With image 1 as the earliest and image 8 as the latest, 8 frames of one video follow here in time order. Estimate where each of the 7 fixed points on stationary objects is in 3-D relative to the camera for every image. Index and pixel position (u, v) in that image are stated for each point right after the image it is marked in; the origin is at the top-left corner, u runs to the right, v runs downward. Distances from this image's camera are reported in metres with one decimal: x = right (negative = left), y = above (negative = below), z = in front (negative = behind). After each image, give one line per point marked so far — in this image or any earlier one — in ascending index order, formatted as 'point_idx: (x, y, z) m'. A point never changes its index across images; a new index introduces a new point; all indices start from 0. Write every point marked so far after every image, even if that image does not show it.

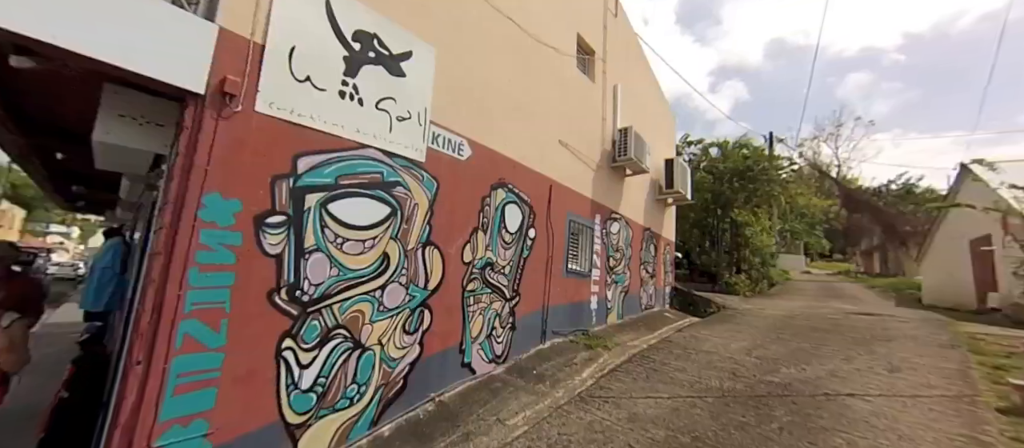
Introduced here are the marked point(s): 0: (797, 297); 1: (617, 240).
0: (+10.8, -2.9, +12.4) m
1: (+2.3, -0.3, +7.3) m
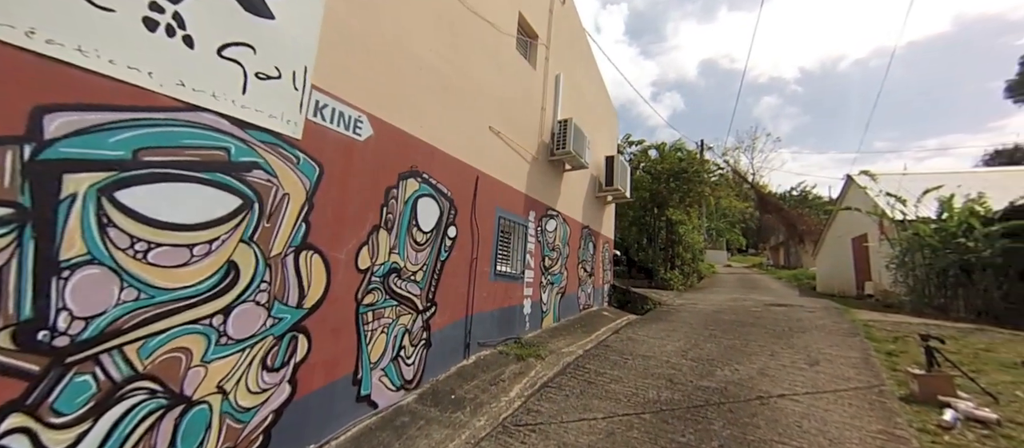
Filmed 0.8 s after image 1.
0: (+8.3, -2.7, +13.3) m
1: (+0.9, -0.3, +6.8) m
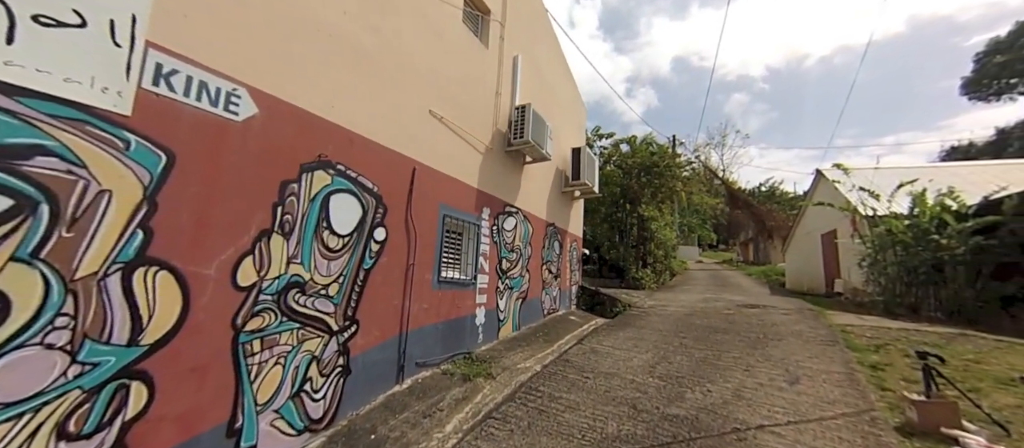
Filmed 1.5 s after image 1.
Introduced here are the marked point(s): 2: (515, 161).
0: (+7.1, -2.6, +13.1) m
1: (0.0, -0.3, +6.2) m
2: (+0.1, +1.2, +6.3) m
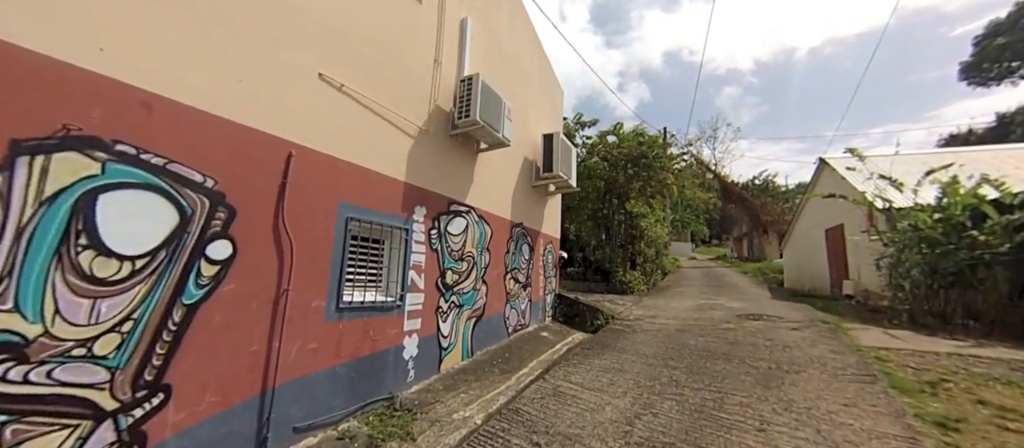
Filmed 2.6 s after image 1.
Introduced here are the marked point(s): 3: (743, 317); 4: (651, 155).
0: (+6.2, -2.4, +12.1) m
1: (-0.7, -0.3, +4.9) m
2: (-0.7, +1.1, +5.1) m
3: (+4.6, -1.8, +6.6) m
4: (+4.8, +2.4, +11.5) m
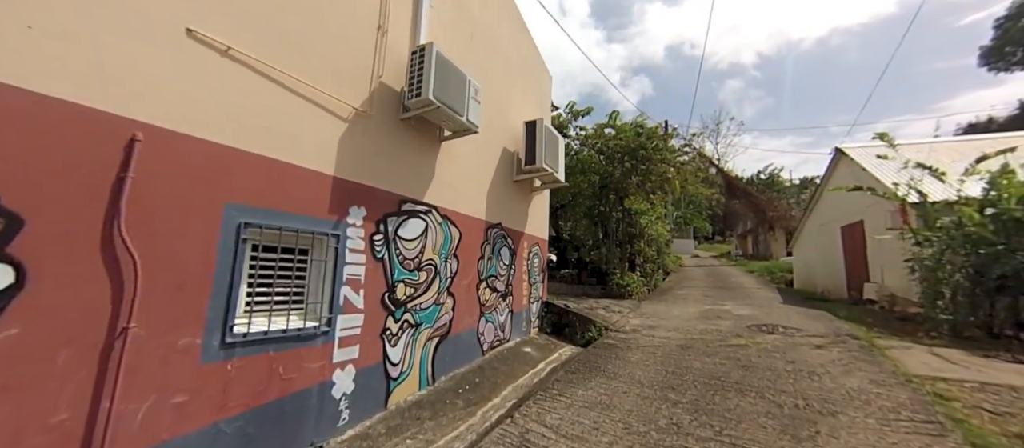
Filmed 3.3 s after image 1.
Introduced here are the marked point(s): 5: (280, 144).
0: (+5.9, -2.4, +11.2) m
1: (-1.1, -0.3, +4.1) m
2: (-1.1, +1.1, +4.2) m
3: (+4.2, -1.8, +5.8) m
4: (+4.4, +2.4, +10.6) m
5: (-2.0, +0.7, +2.8) m
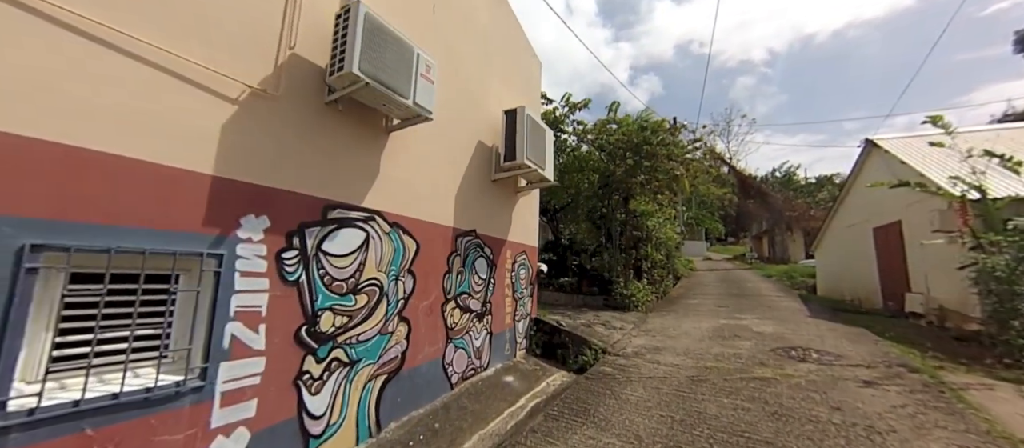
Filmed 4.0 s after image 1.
0: (+5.8, -2.4, +10.1) m
1: (-1.5, -0.4, +3.3) m
2: (-1.5, +1.0, +3.4) m
3: (+3.9, -1.9, +4.8) m
4: (+4.2, +2.3, +9.6) m
5: (-2.4, +0.6, +2.0) m
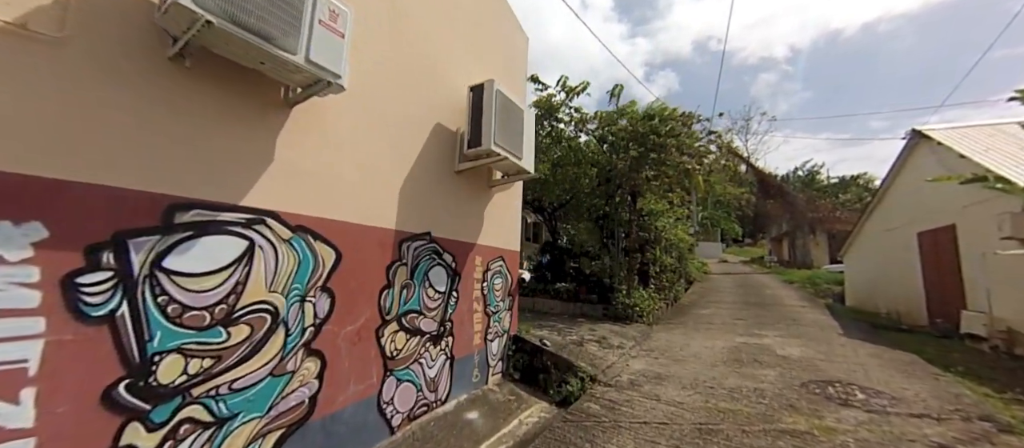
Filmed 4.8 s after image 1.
0: (+5.5, -2.4, +9.0) m
1: (-2.0, -0.5, +2.4) m
2: (-2.0, +1.0, +2.5) m
3: (+3.4, -1.9, +3.7) m
4: (+3.9, +2.4, +8.5) m
5: (-3.0, +0.5, +1.1) m
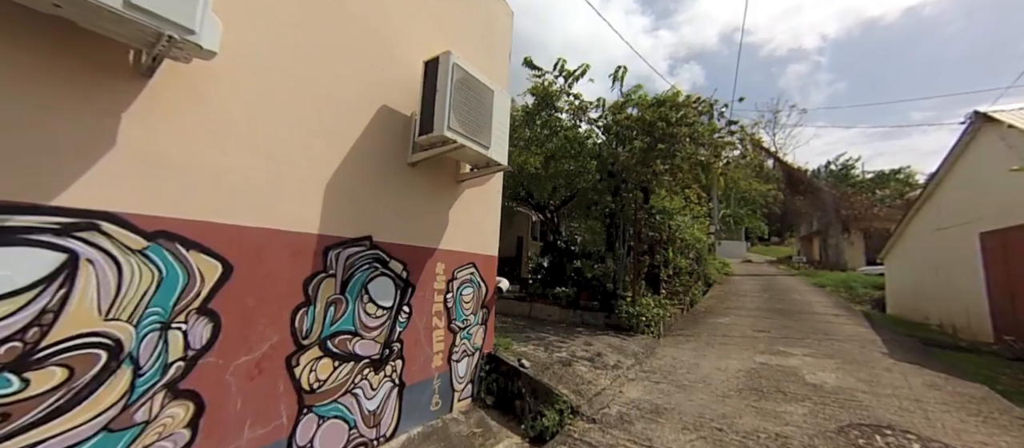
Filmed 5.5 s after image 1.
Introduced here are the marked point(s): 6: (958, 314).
0: (+5.3, -2.4, +8.0) m
1: (-2.5, -0.5, +1.8) m
2: (-2.5, +0.9, +1.9) m
3: (+3.0, -1.9, +2.8) m
4: (+3.7, +2.4, +7.6) m
5: (-3.5, +0.5, +0.5) m
6: (+10.7, -2.1, +8.0) m
